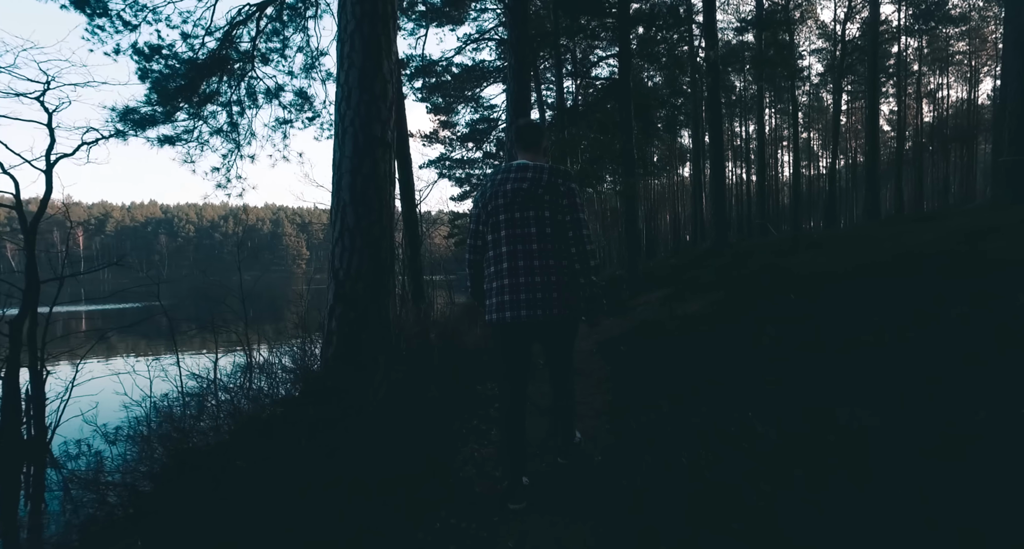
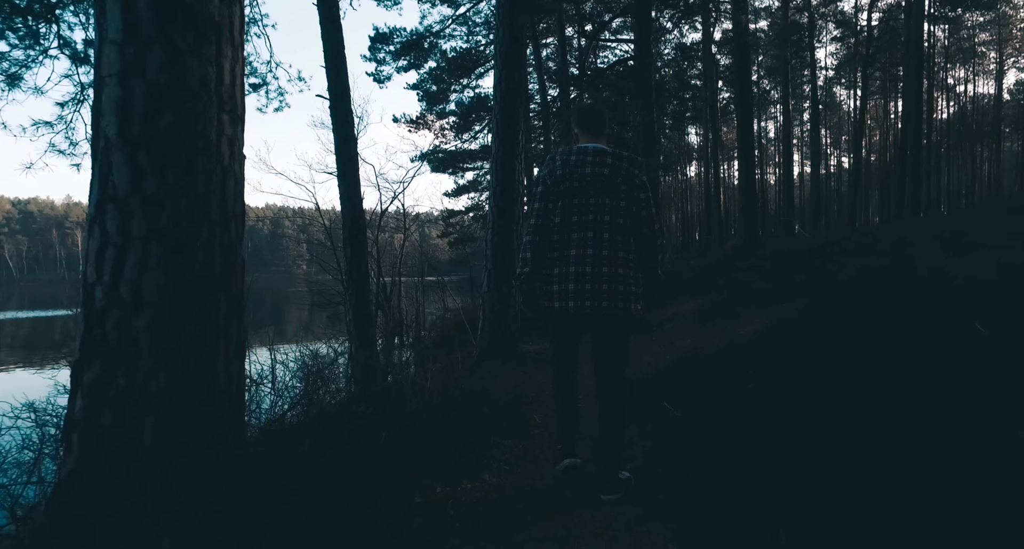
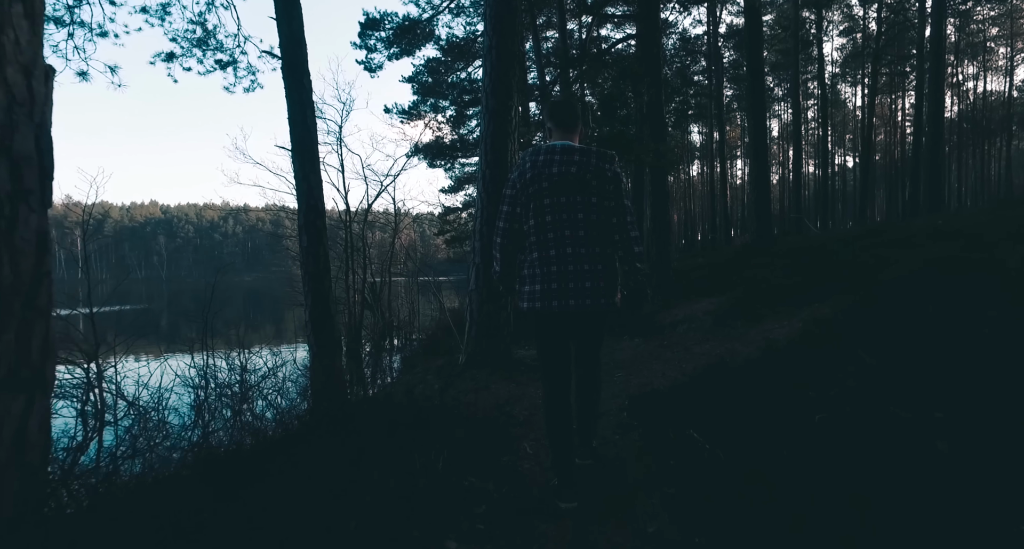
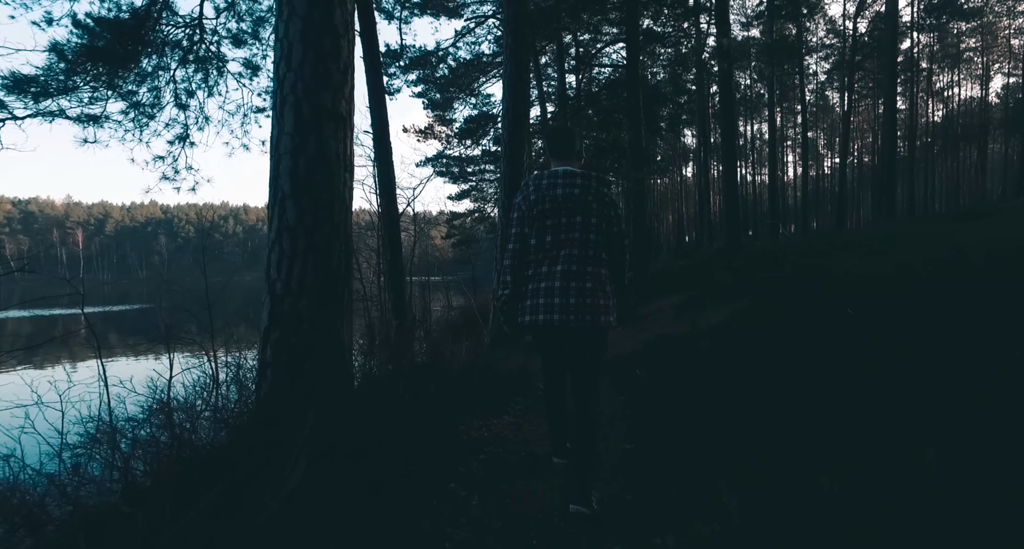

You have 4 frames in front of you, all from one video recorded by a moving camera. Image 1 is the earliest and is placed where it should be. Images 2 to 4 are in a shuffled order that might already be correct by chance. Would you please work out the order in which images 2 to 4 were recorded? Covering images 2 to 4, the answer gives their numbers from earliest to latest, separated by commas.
4, 2, 3
